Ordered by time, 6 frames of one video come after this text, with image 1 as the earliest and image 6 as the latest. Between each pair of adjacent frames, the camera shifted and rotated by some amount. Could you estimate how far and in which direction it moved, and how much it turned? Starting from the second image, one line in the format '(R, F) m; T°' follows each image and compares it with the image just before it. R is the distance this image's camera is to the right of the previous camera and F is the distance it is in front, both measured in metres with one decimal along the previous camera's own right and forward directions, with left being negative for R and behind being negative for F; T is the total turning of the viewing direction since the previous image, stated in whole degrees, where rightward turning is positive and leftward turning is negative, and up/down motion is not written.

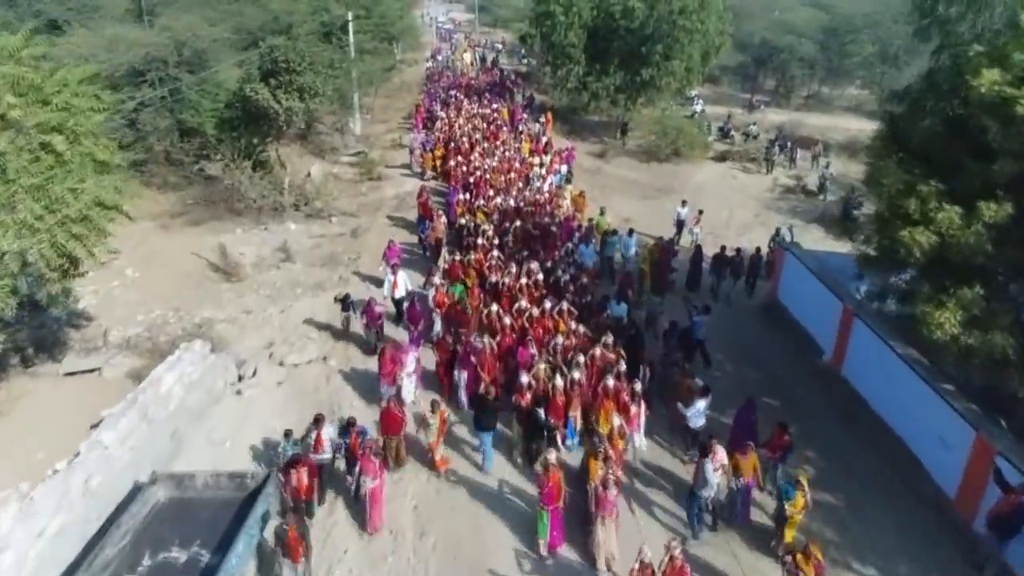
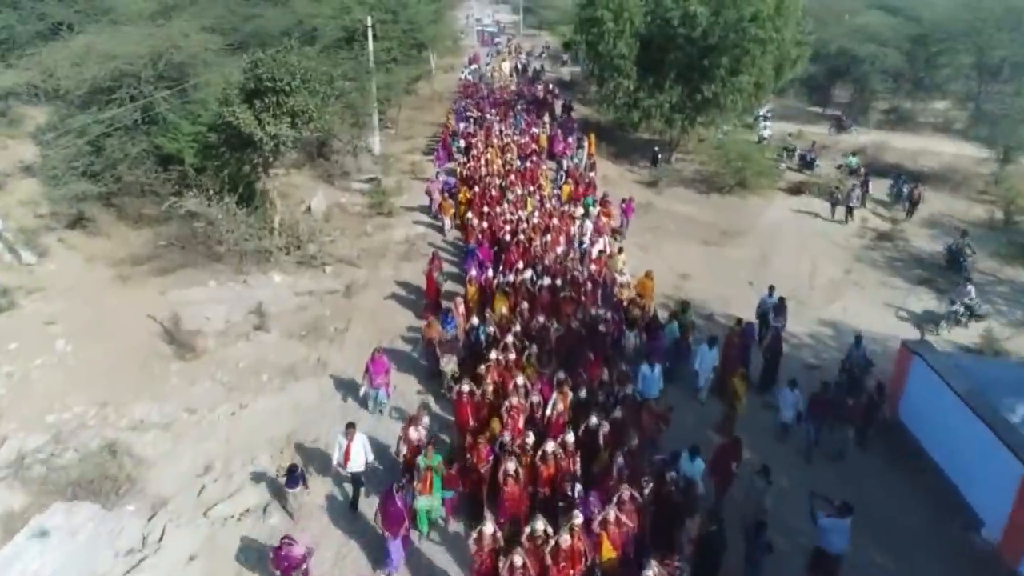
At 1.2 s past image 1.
(+0.3, +4.3) m; -3°
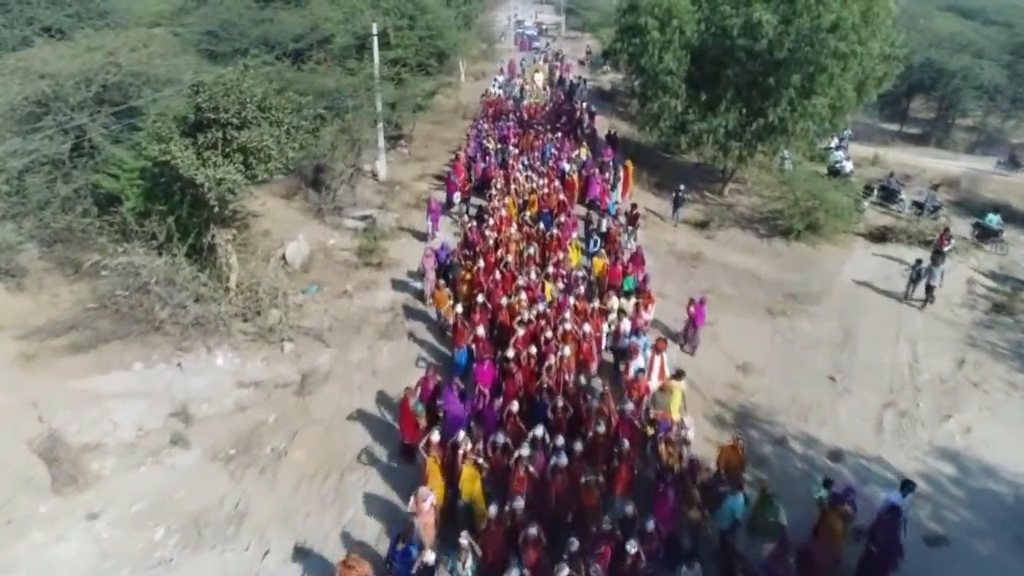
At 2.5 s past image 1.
(+0.6, +4.3) m; -3°
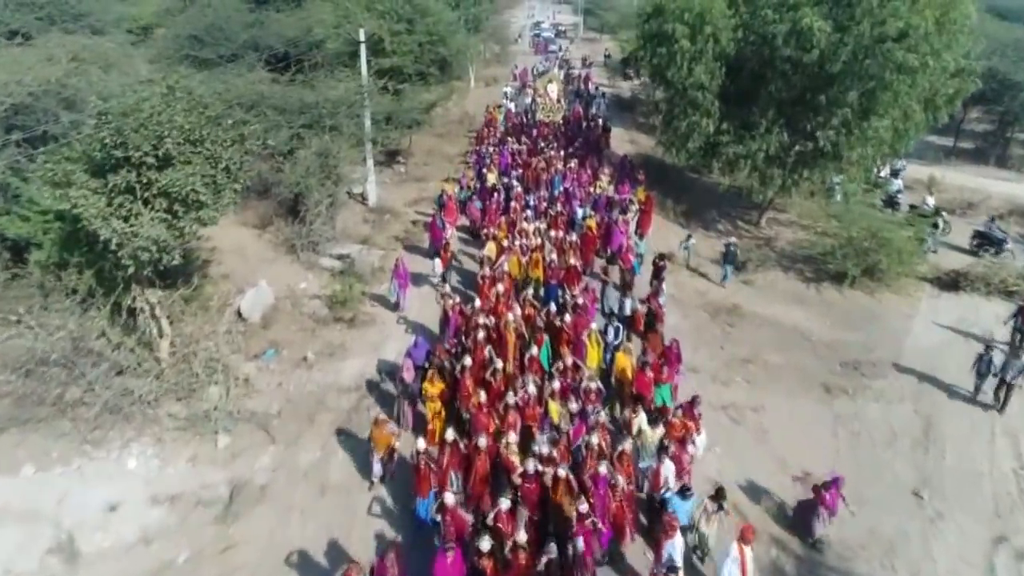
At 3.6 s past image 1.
(+0.4, +3.3) m; -1°
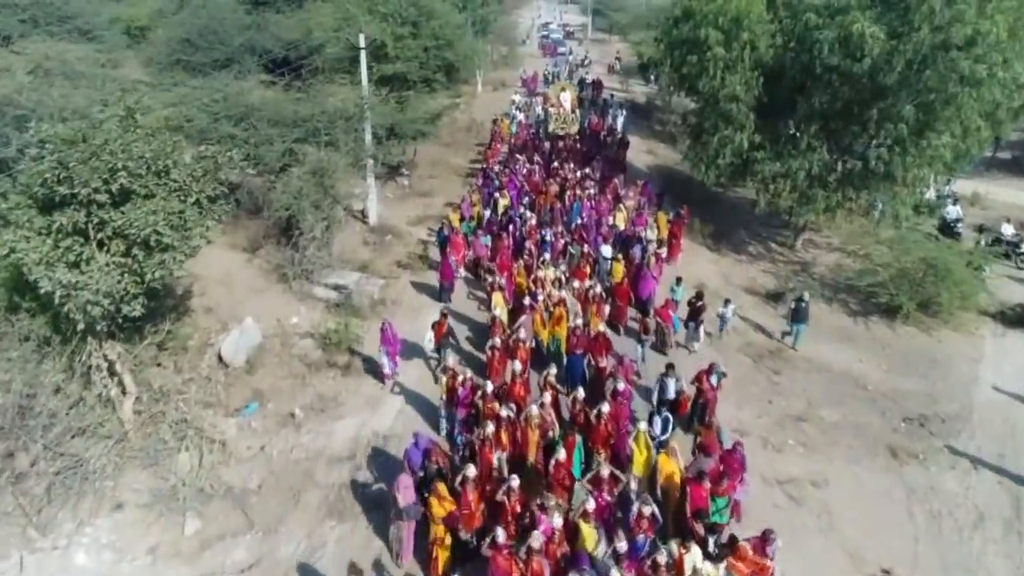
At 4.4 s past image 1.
(-0.2, +1.9) m; 0°
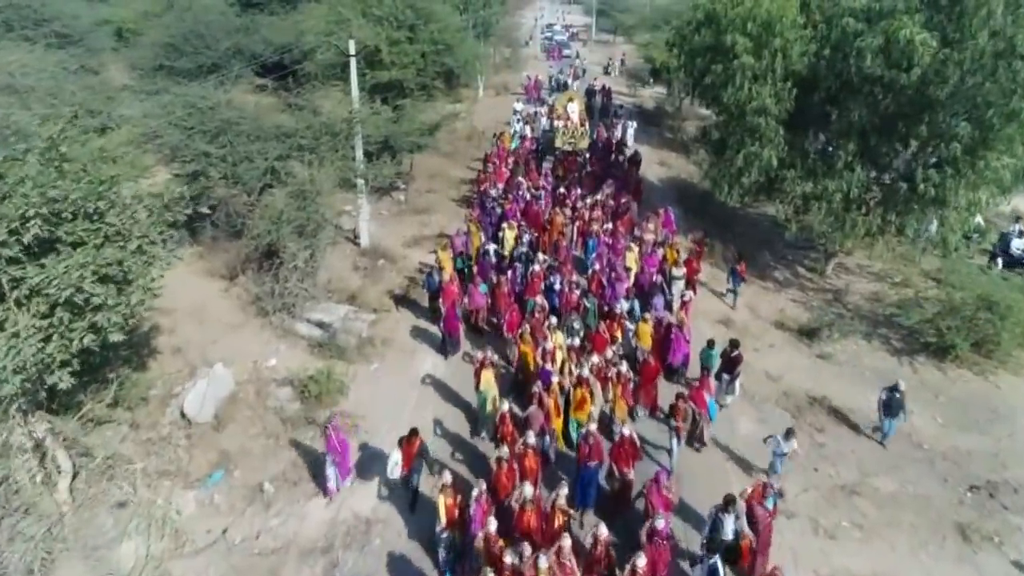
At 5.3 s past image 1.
(0.0, +1.8) m; 0°
